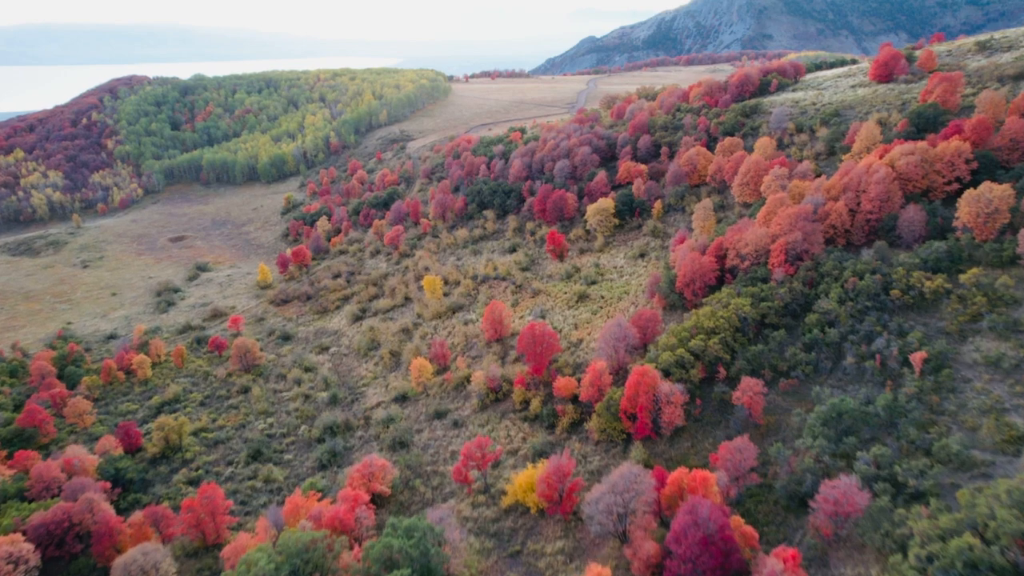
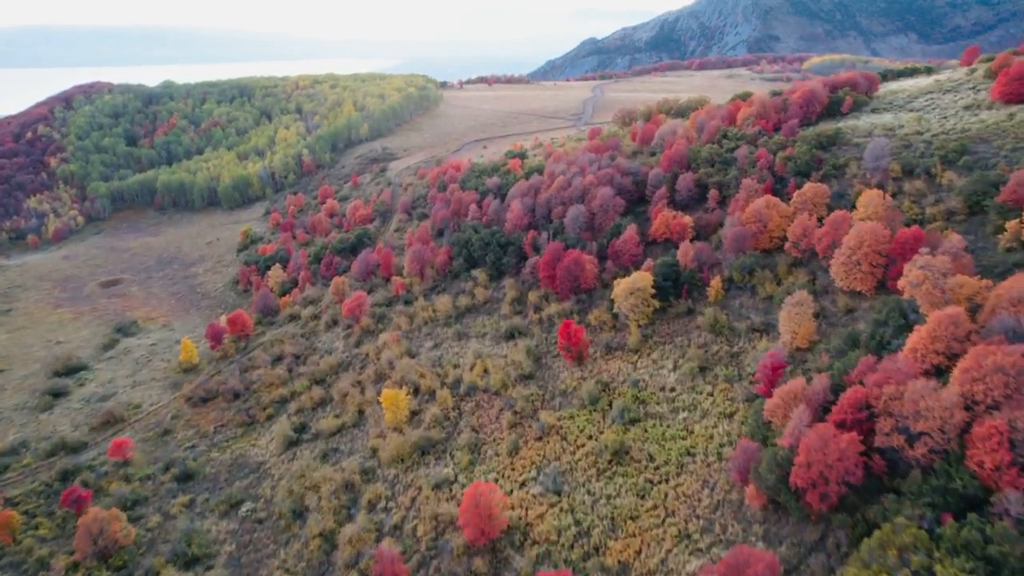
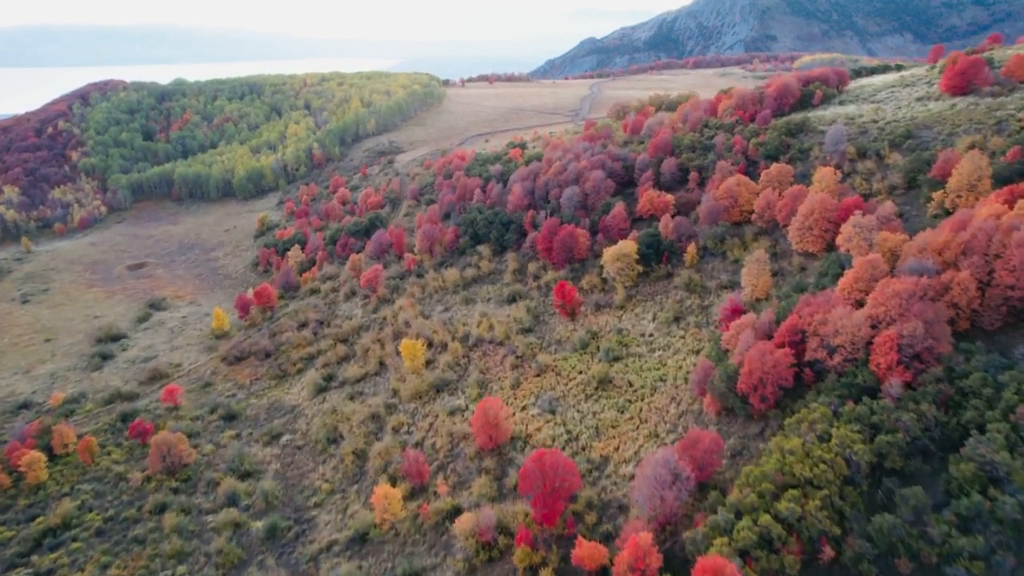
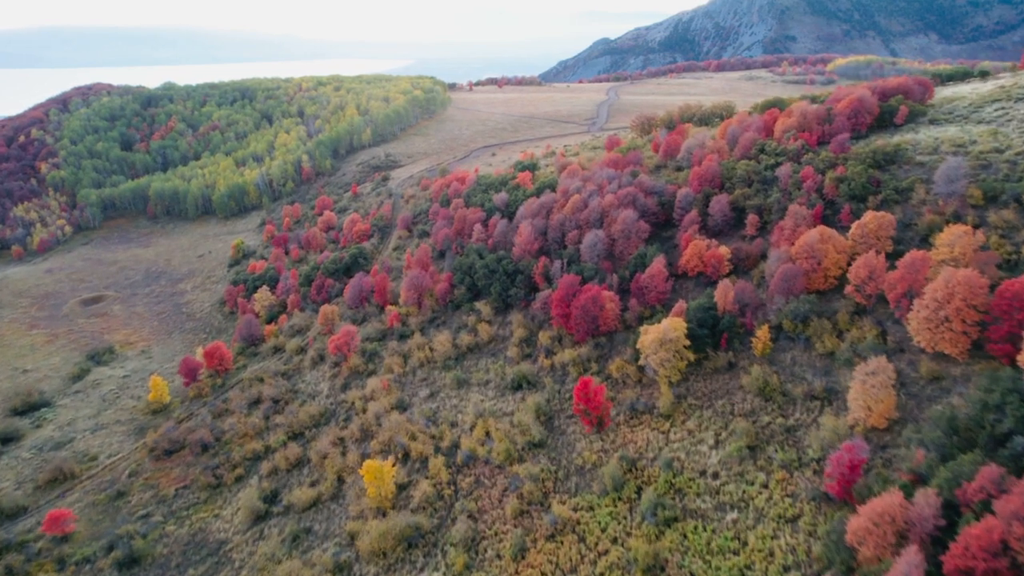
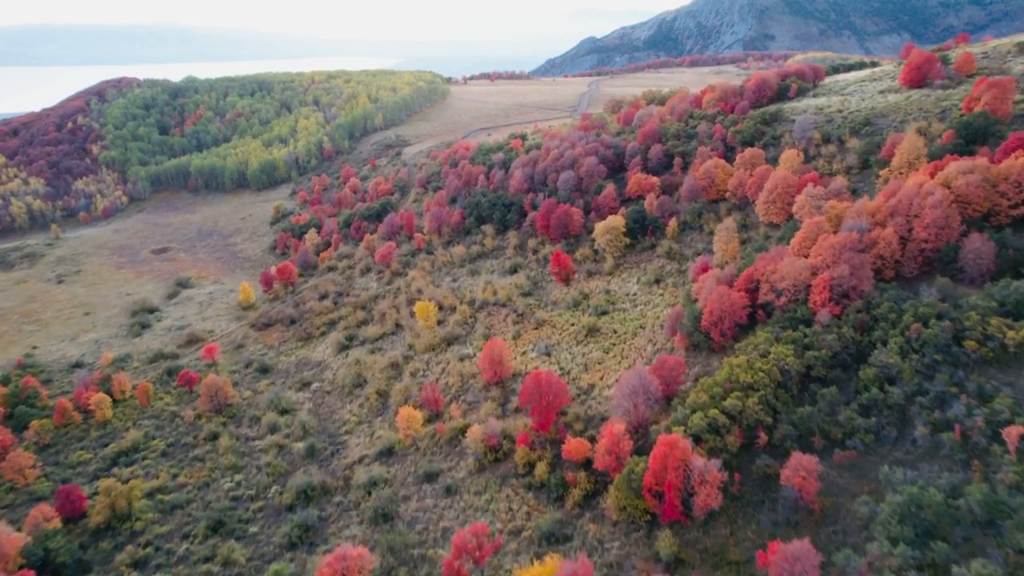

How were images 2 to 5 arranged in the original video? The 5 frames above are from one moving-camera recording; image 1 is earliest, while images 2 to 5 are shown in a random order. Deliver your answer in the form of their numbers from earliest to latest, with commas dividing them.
5, 3, 2, 4
